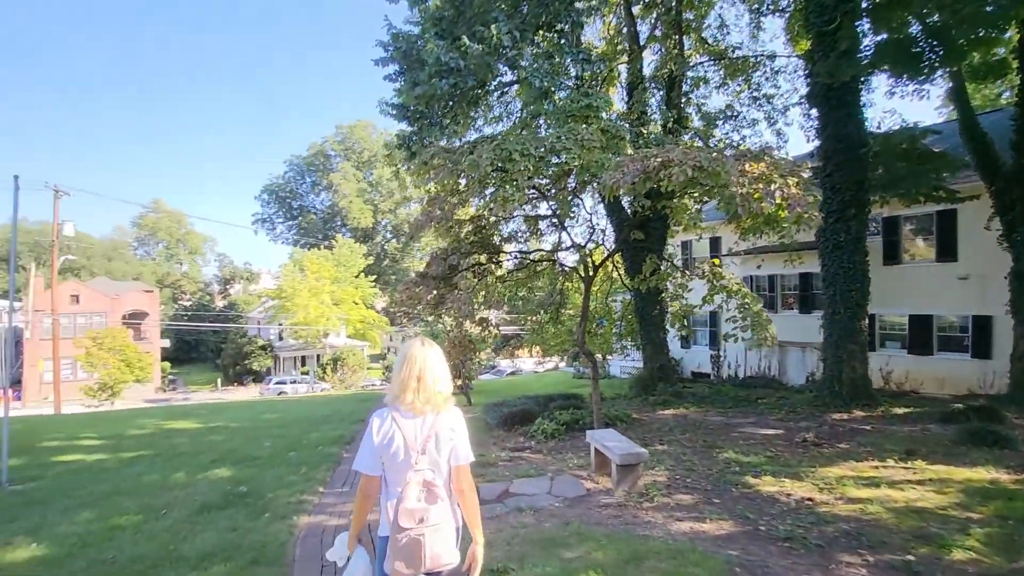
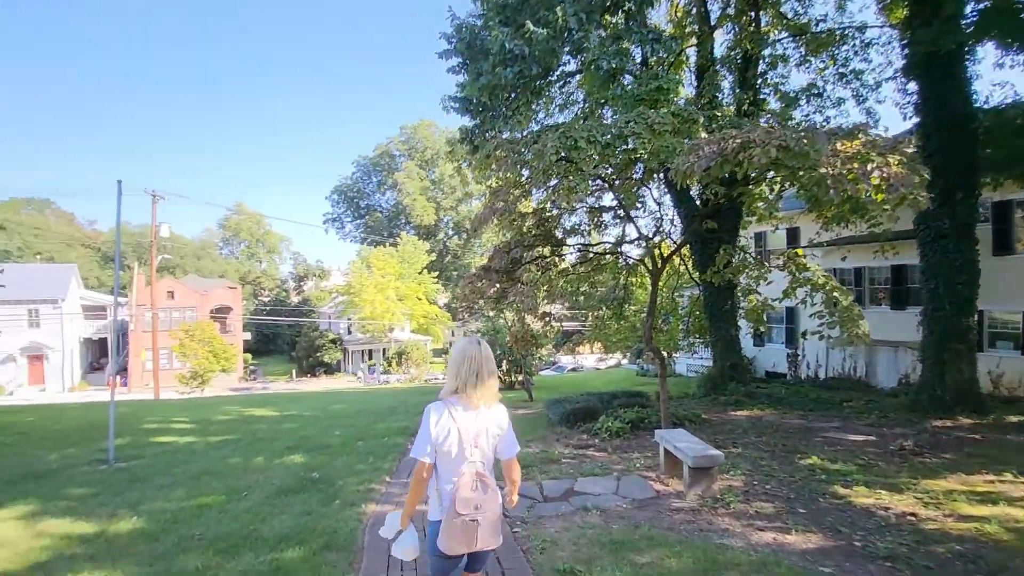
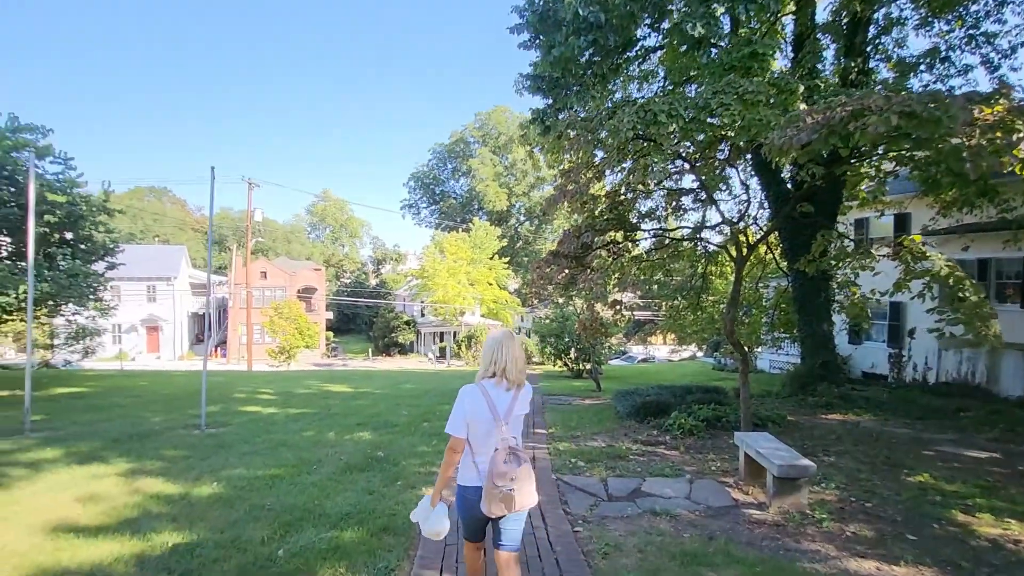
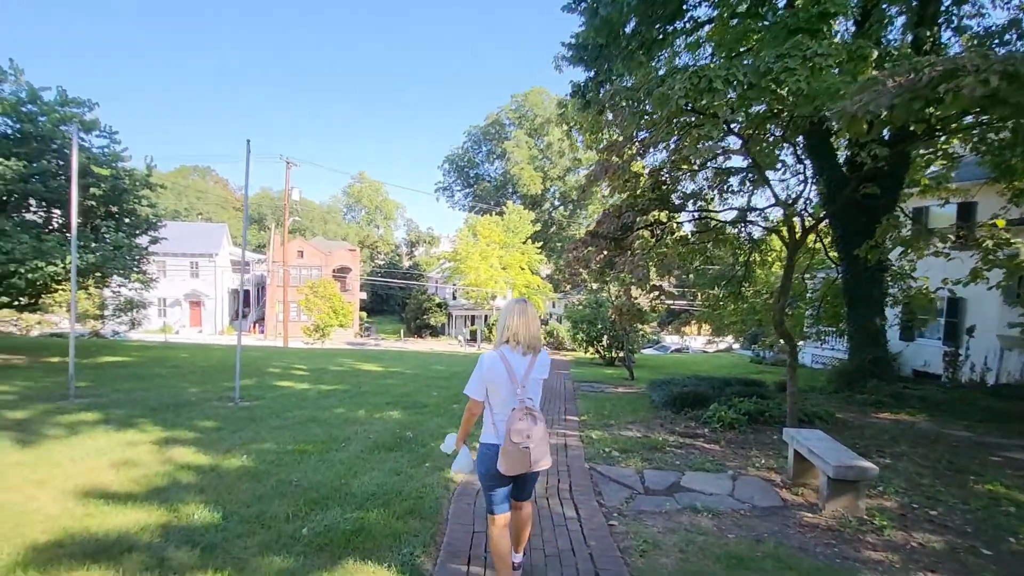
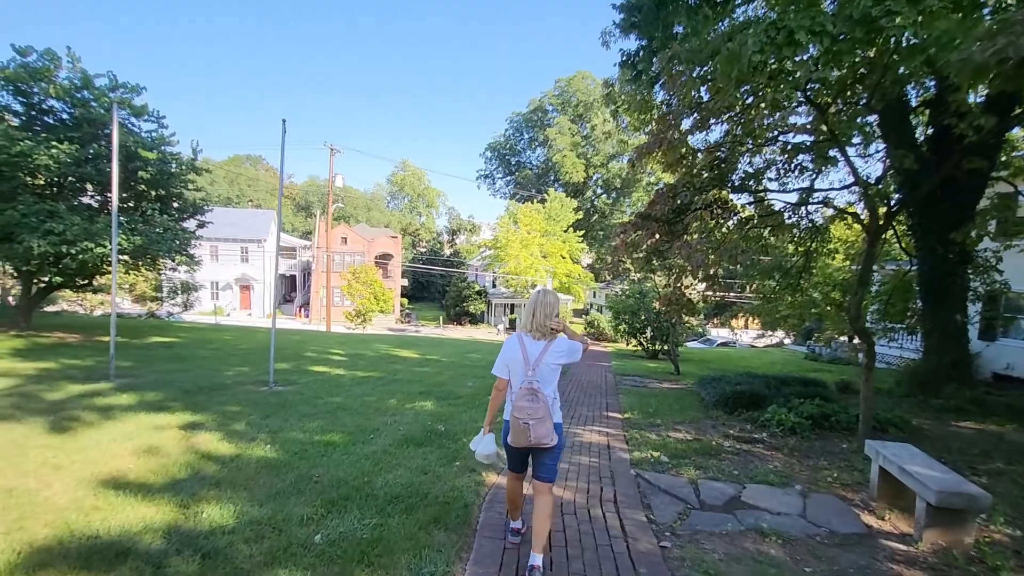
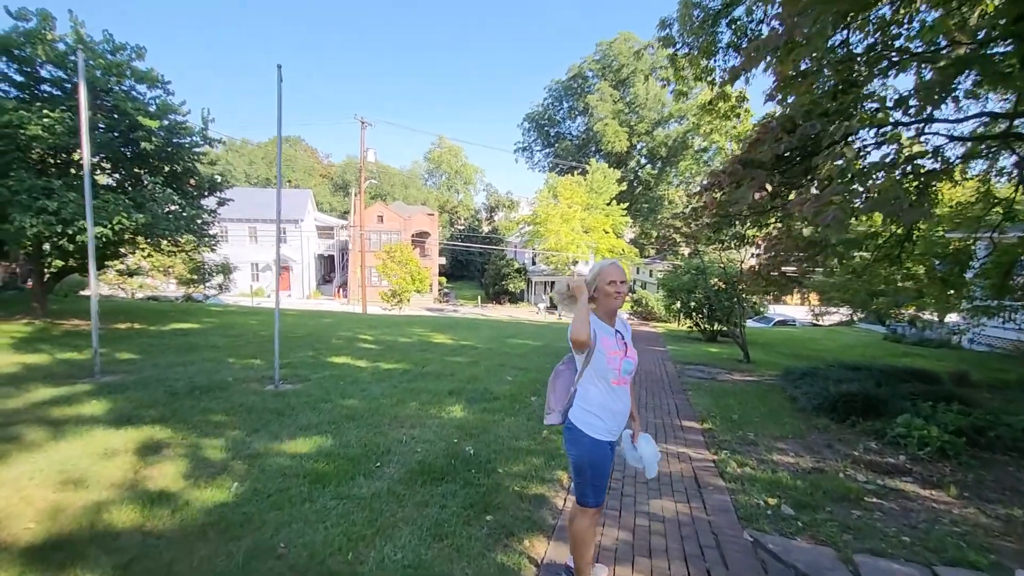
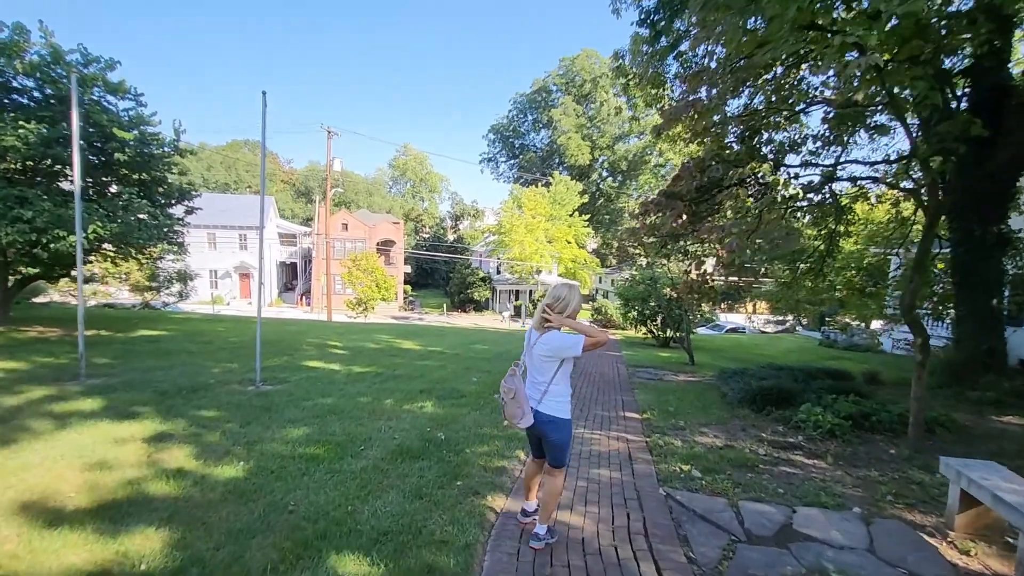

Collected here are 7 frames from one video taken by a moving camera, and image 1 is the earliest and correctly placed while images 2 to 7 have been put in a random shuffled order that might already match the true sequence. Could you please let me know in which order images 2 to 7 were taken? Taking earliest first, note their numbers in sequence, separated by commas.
2, 3, 4, 5, 7, 6
